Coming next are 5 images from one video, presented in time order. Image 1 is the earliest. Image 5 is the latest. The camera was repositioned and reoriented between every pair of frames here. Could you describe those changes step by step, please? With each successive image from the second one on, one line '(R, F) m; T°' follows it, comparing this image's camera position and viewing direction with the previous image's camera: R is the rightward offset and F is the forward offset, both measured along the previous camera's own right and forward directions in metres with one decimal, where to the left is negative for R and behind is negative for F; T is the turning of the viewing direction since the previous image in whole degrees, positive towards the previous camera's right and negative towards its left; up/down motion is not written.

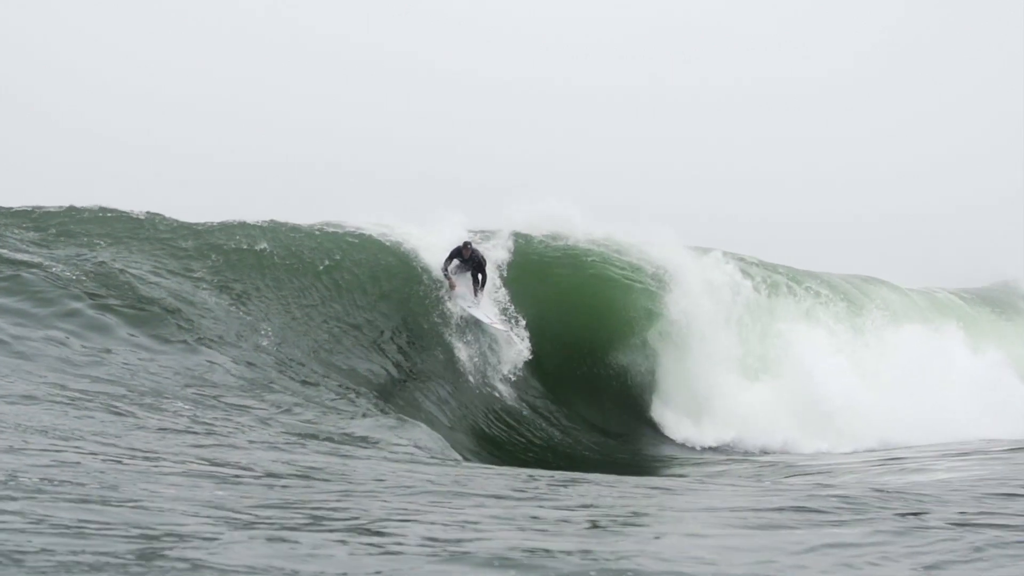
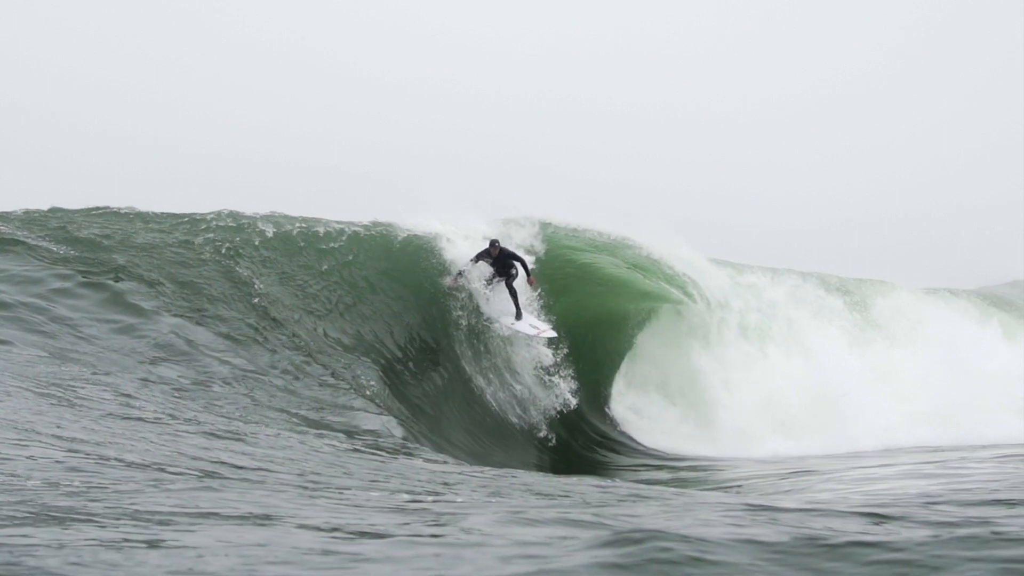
(+0.8, +1.1) m; -1°
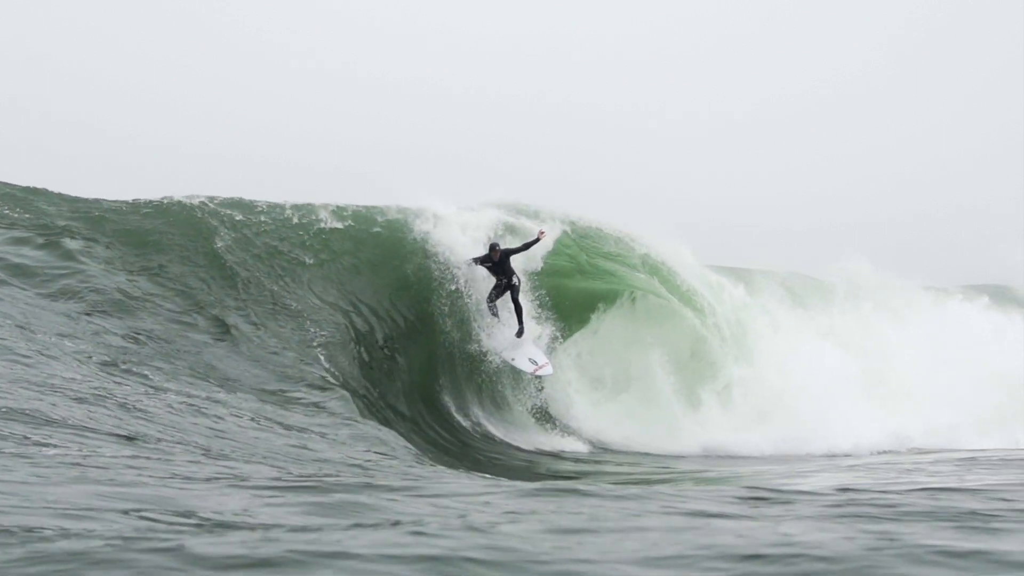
(+0.1, +0.6) m; 0°
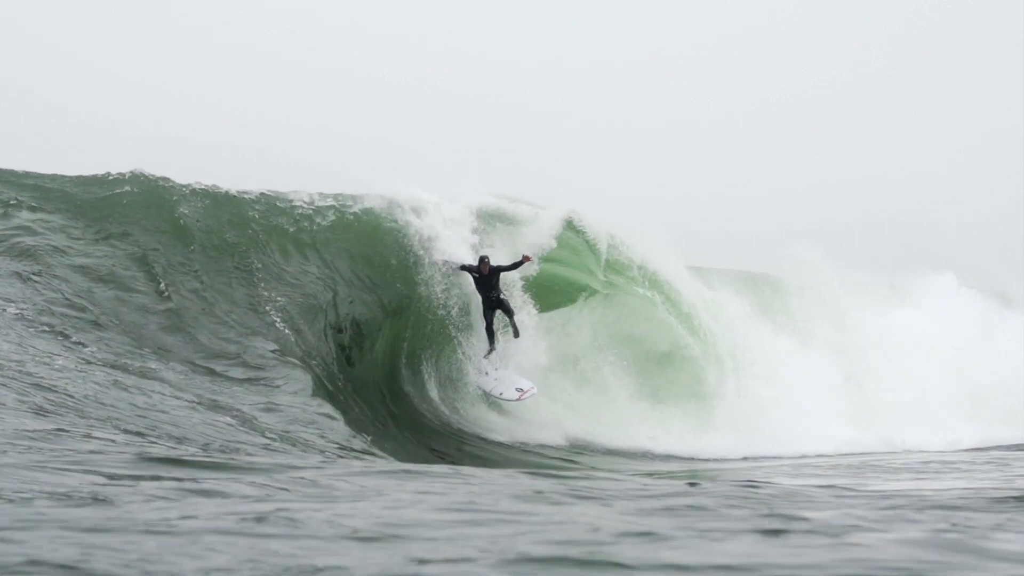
(+0.1, 0.0) m; 0°
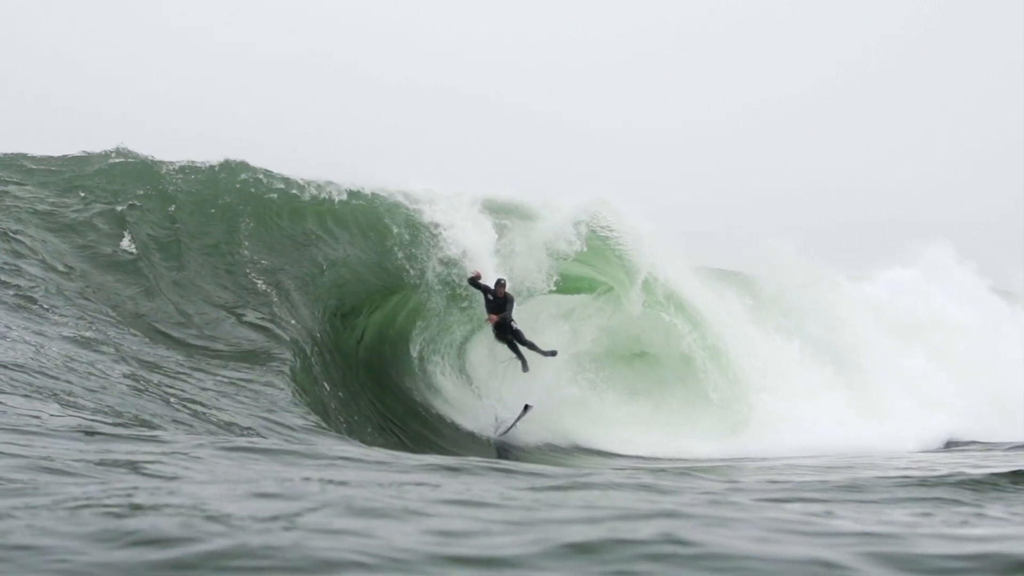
(0.0, +0.1) m; 0°
